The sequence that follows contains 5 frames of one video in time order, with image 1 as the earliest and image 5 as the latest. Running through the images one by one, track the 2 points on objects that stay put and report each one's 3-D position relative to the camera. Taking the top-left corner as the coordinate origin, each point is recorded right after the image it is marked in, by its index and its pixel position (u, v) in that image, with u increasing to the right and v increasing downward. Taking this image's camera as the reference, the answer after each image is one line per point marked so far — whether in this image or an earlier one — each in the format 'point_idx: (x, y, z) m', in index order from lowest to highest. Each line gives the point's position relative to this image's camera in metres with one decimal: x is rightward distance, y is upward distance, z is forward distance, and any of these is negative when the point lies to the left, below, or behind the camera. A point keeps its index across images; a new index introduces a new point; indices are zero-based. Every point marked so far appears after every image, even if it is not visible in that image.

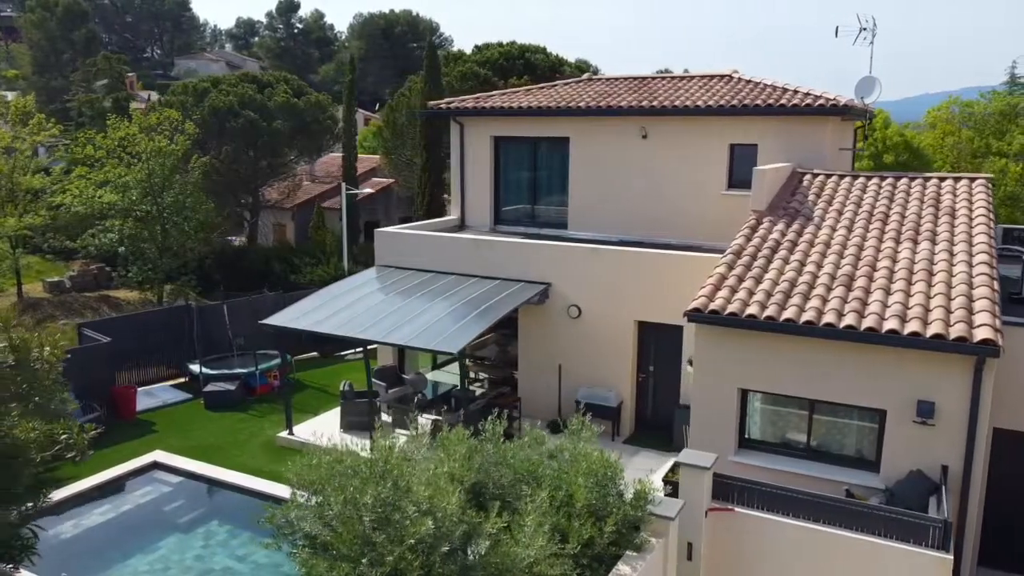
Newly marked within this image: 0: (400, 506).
0: (-1.3, -2.6, +9.1) m
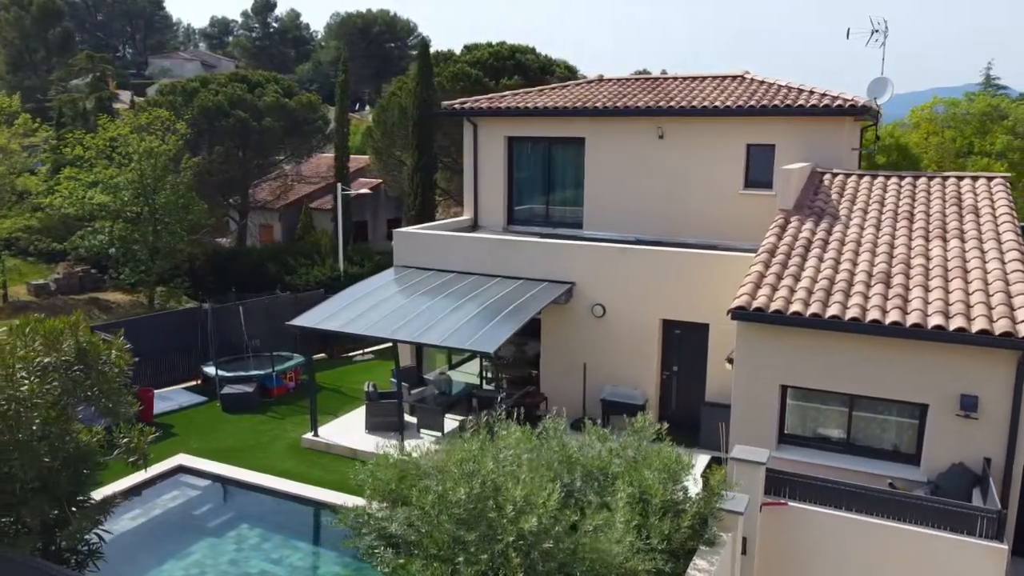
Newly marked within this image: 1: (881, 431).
0: (-0.2, -2.5, +9.2) m
1: (+7.2, -2.8, +15.1) m
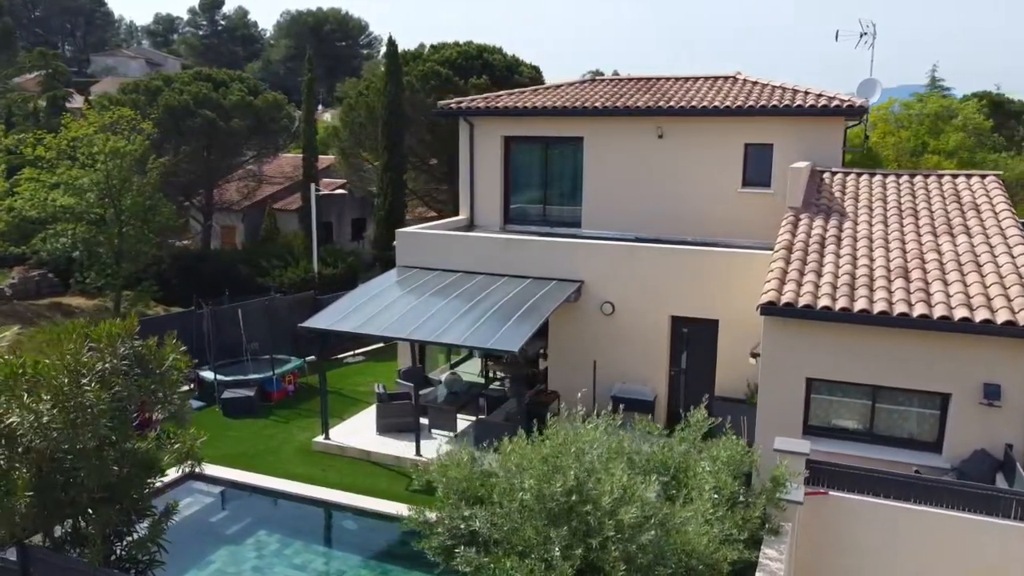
0: (+0.8, -2.5, +9.3) m
1: (+7.9, -2.7, +15.6) m
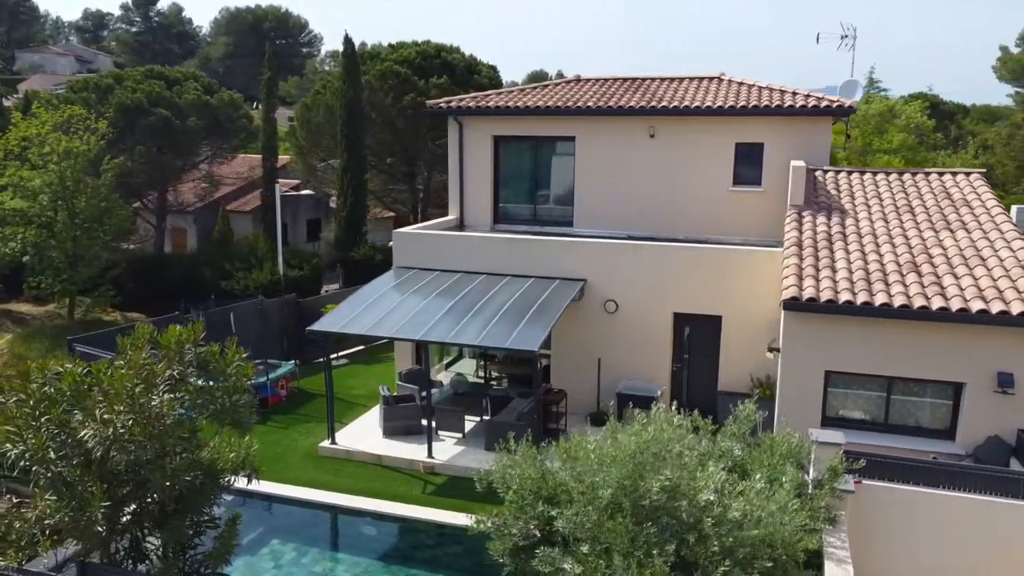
0: (+1.9, -2.5, +9.4) m
1: (+8.4, -2.5, +16.2) m
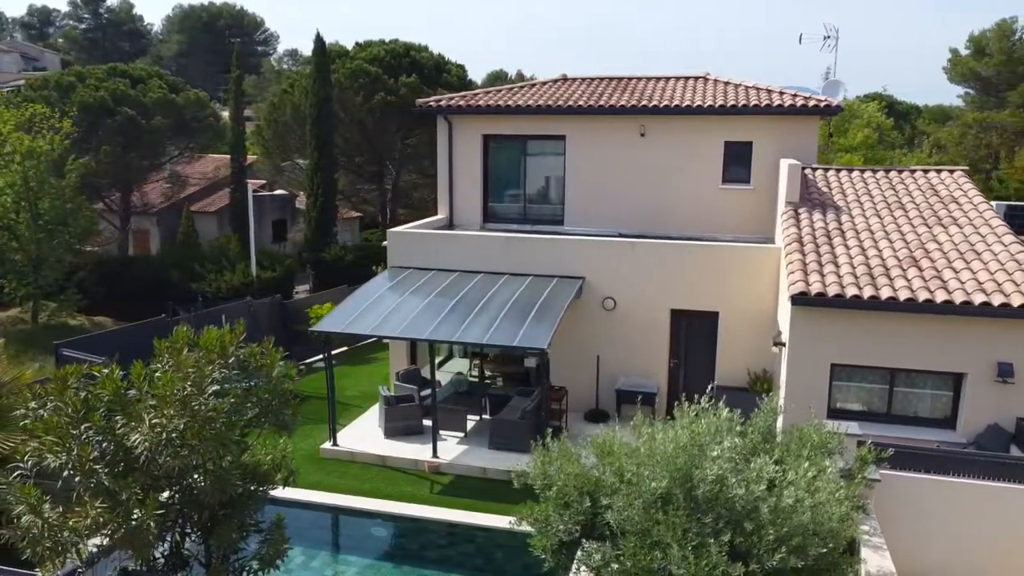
0: (+2.5, -2.4, +9.5) m
1: (+8.7, -2.4, +16.7) m
